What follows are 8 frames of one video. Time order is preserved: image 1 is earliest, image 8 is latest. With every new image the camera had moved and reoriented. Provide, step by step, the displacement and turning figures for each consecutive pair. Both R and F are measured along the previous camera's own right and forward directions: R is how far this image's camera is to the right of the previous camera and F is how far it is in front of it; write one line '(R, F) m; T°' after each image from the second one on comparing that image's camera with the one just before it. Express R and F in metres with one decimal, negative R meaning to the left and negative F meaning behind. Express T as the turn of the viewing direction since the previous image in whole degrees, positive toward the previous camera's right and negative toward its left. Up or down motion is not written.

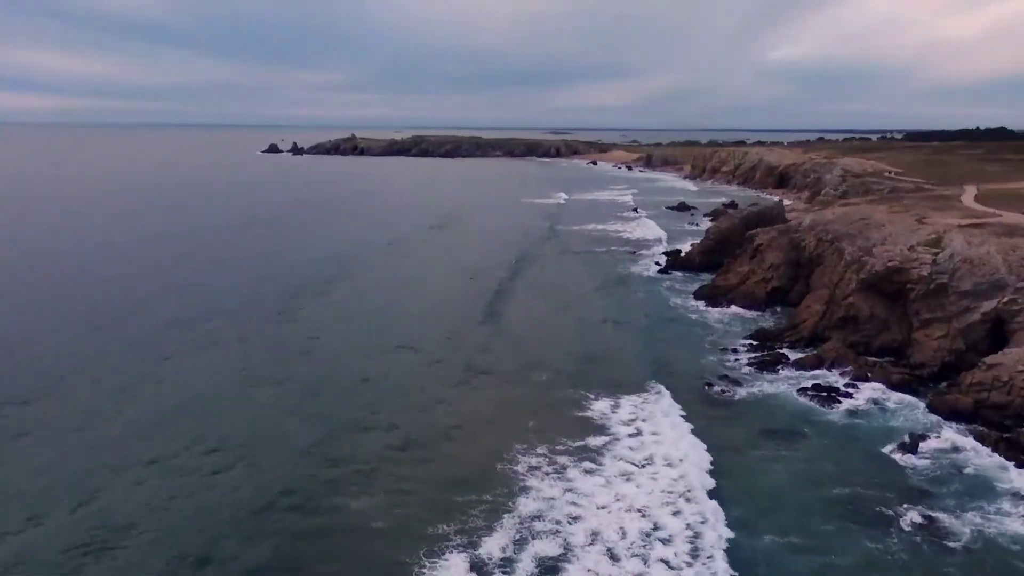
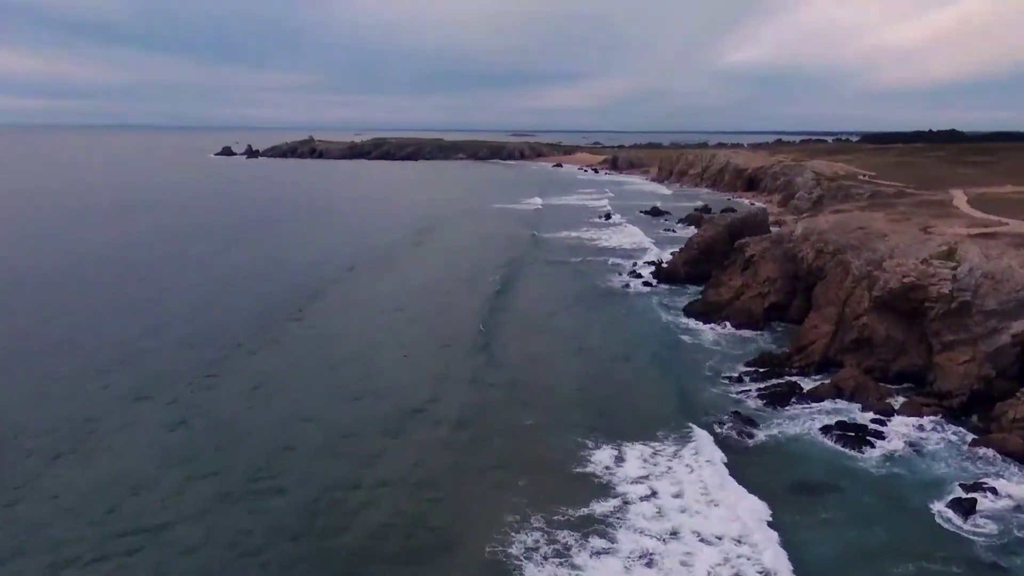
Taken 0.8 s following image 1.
(-0.5, +3.1) m; +3°
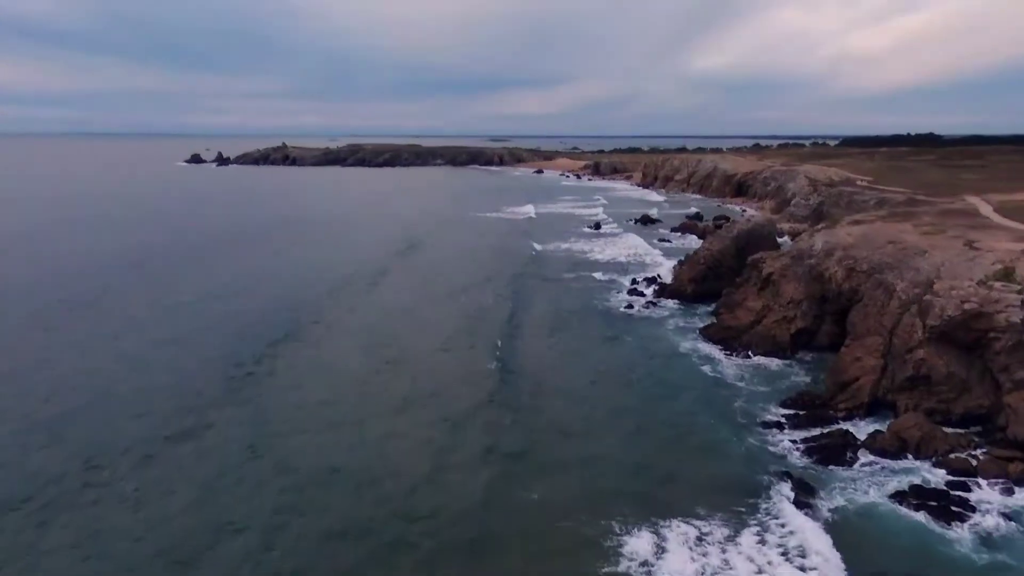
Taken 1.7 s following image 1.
(-0.6, +3.6) m; +2°
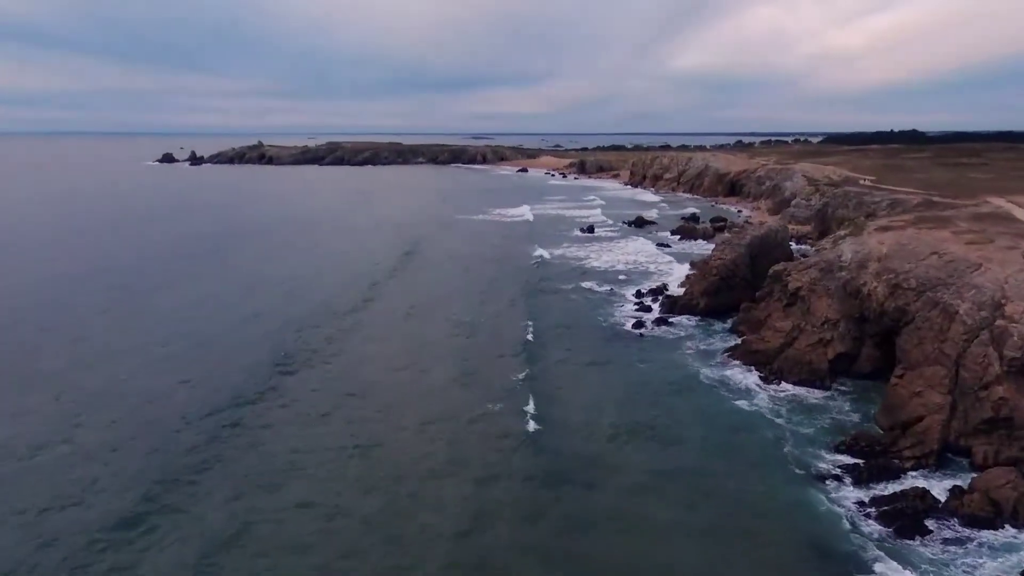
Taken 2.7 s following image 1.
(-0.6, +3.4) m; +2°
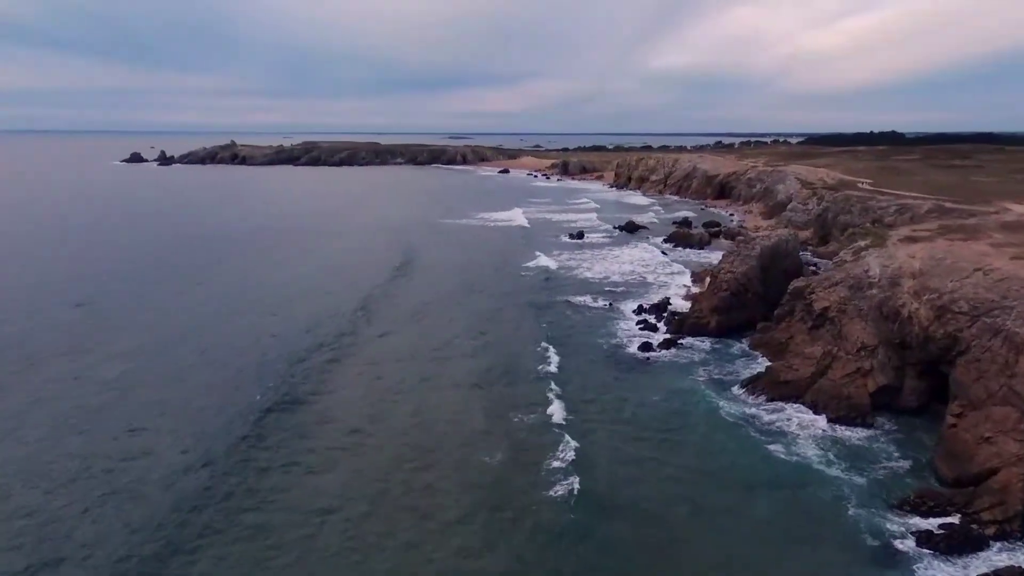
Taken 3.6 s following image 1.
(-0.5, +3.0) m; +2°
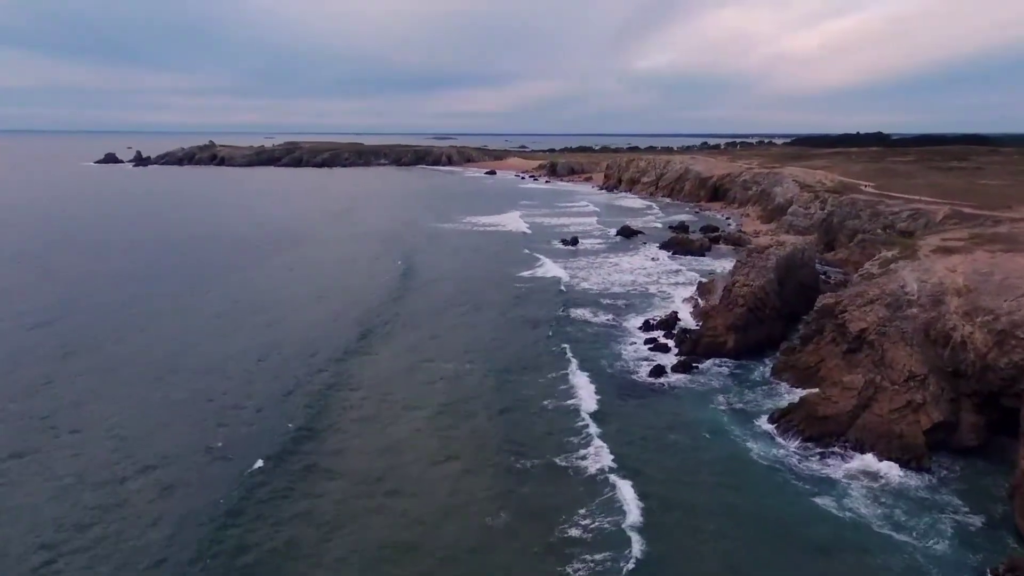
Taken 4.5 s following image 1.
(-0.5, +2.7) m; +1°
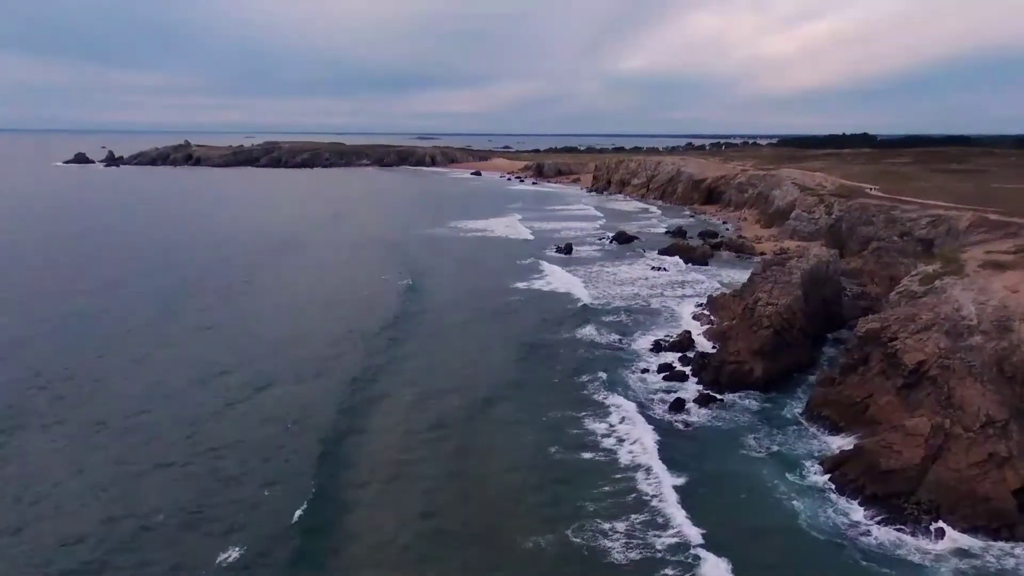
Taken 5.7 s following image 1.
(-0.5, +3.2) m; +1°
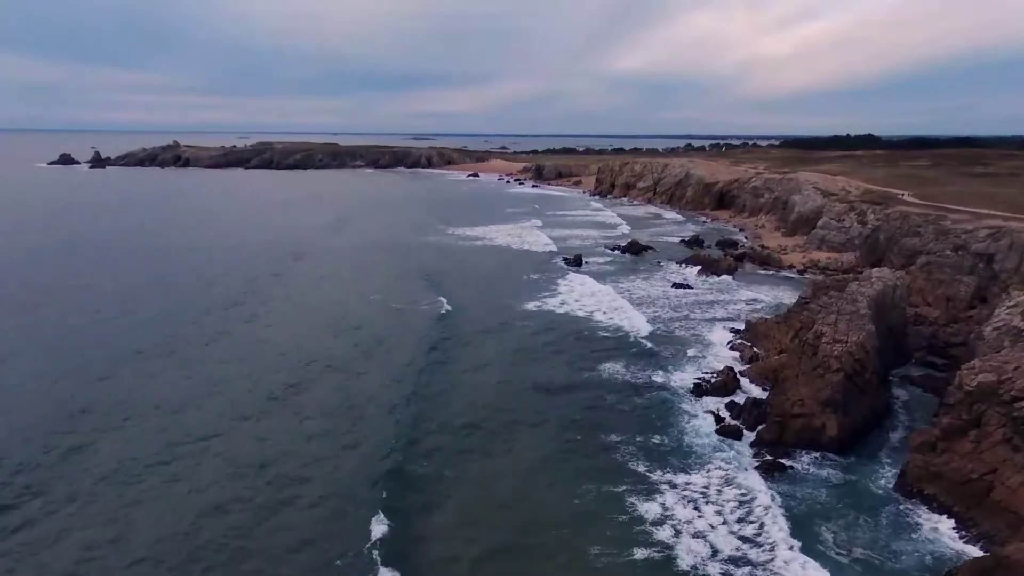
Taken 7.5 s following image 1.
(-0.6, +4.2) m; 0°
